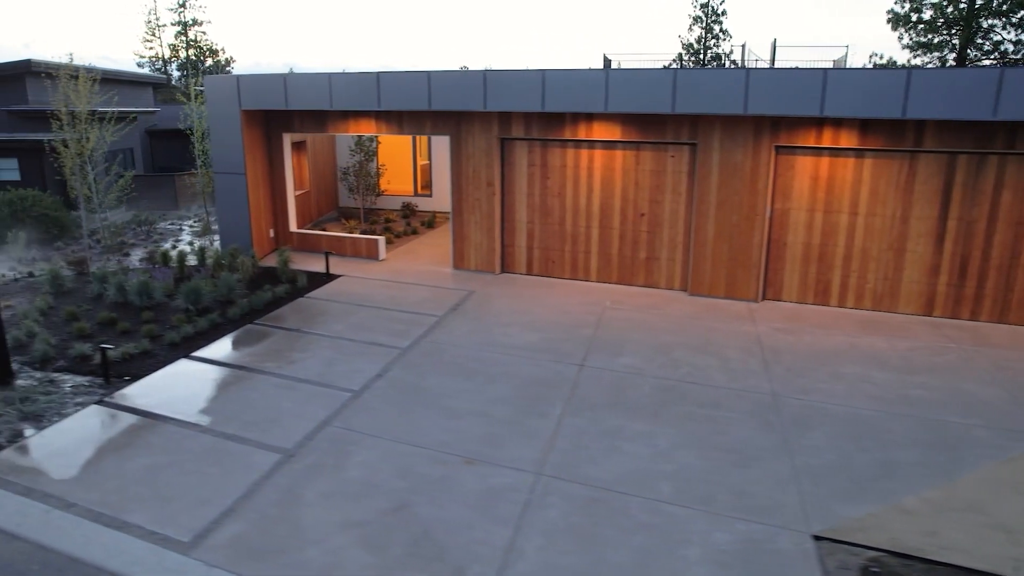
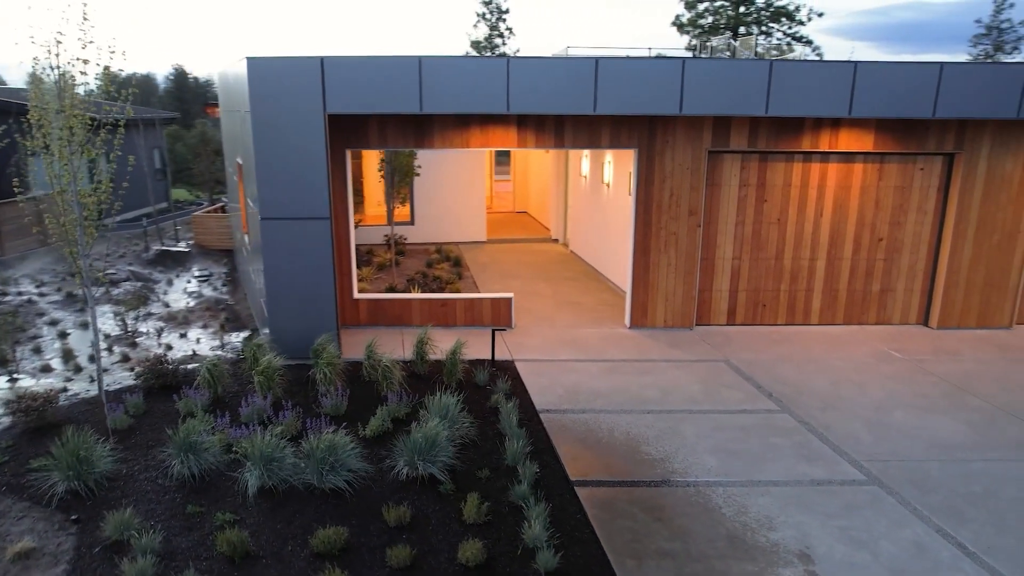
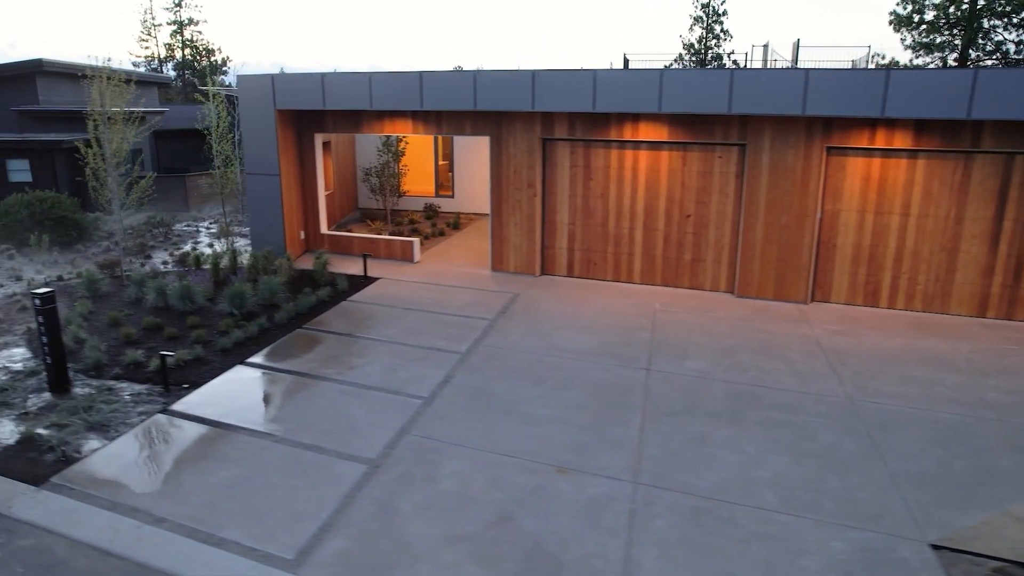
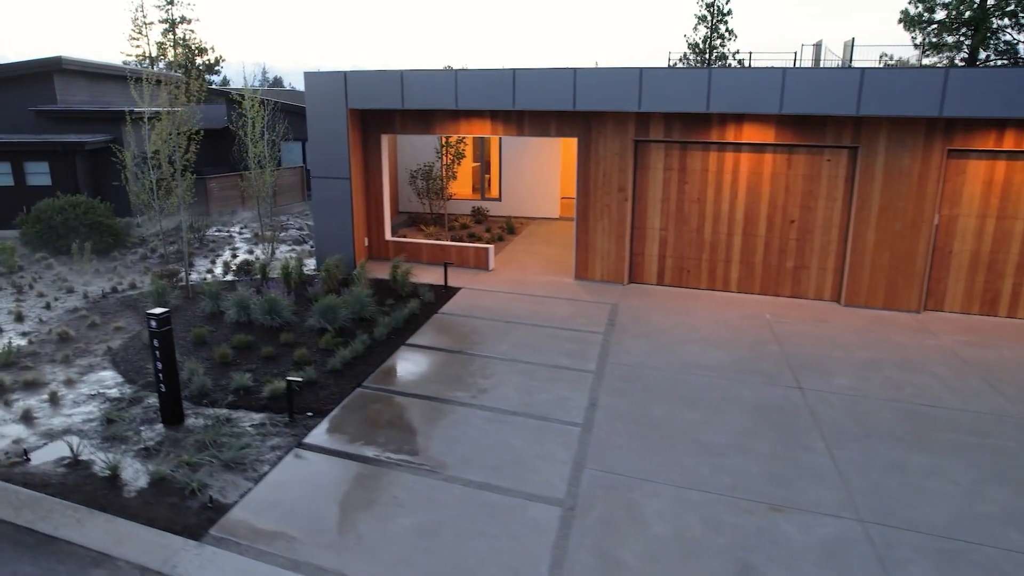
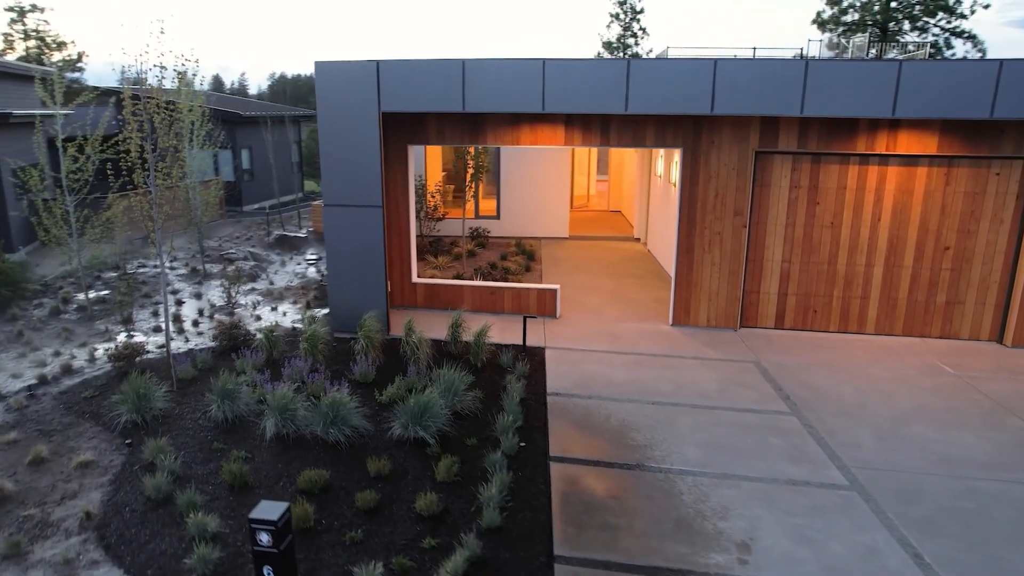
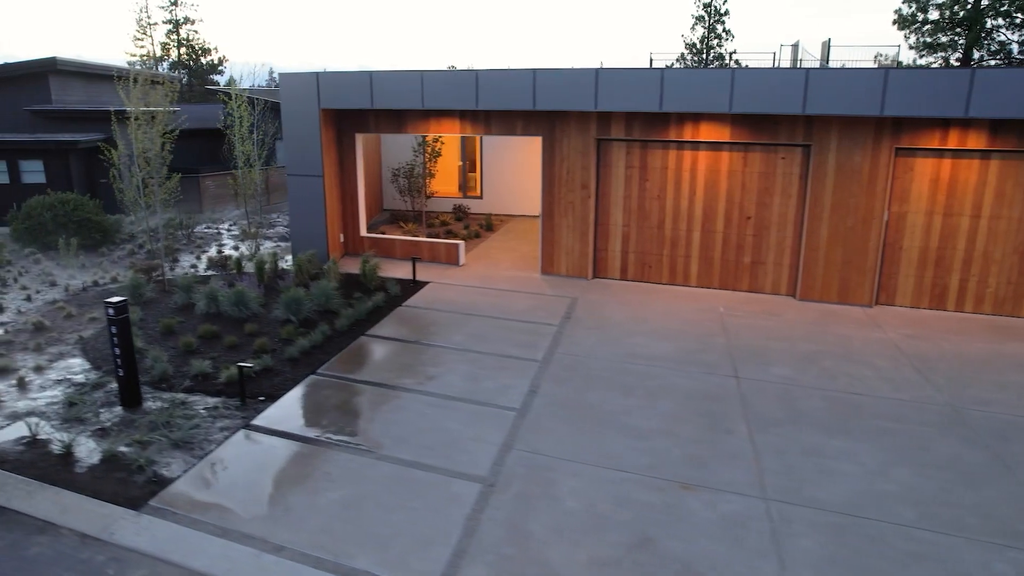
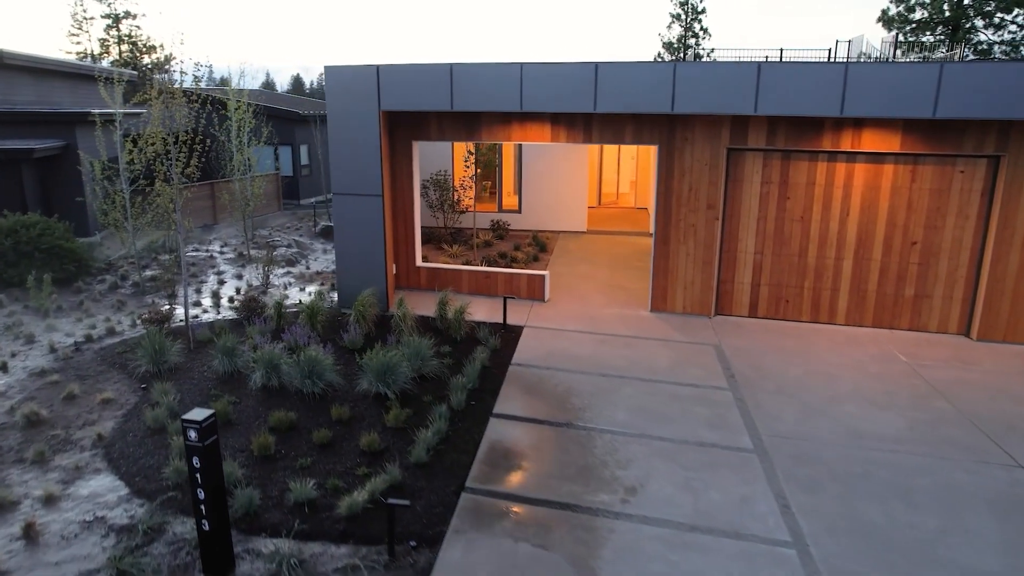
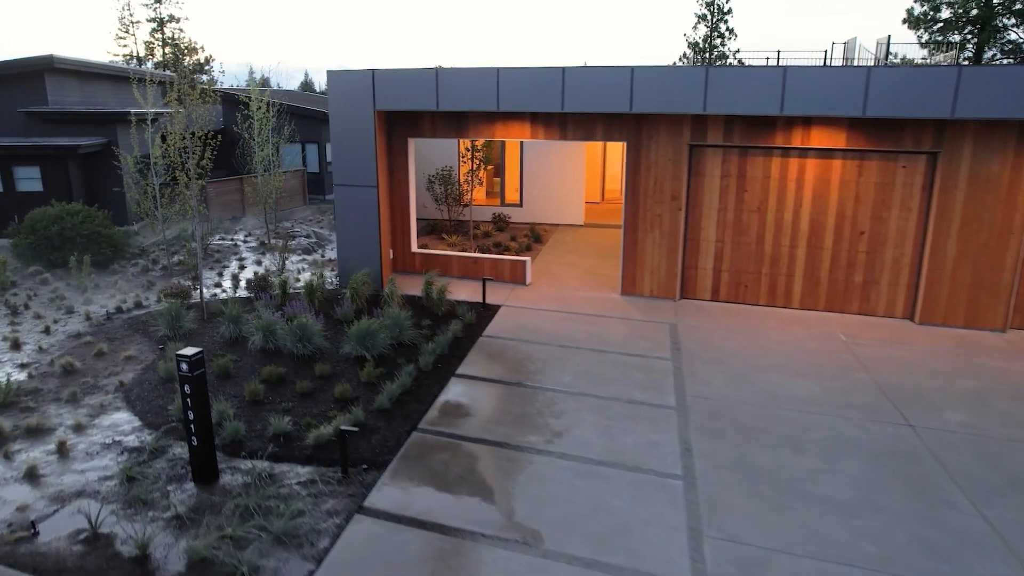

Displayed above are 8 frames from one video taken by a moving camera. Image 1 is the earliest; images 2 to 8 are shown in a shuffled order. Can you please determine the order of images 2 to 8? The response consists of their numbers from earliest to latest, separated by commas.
3, 6, 4, 8, 7, 5, 2
